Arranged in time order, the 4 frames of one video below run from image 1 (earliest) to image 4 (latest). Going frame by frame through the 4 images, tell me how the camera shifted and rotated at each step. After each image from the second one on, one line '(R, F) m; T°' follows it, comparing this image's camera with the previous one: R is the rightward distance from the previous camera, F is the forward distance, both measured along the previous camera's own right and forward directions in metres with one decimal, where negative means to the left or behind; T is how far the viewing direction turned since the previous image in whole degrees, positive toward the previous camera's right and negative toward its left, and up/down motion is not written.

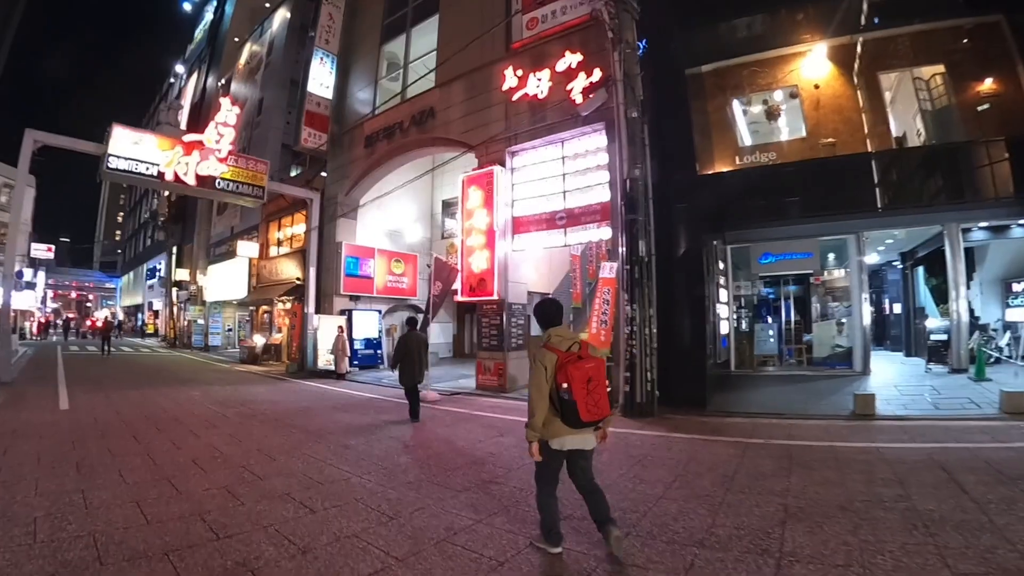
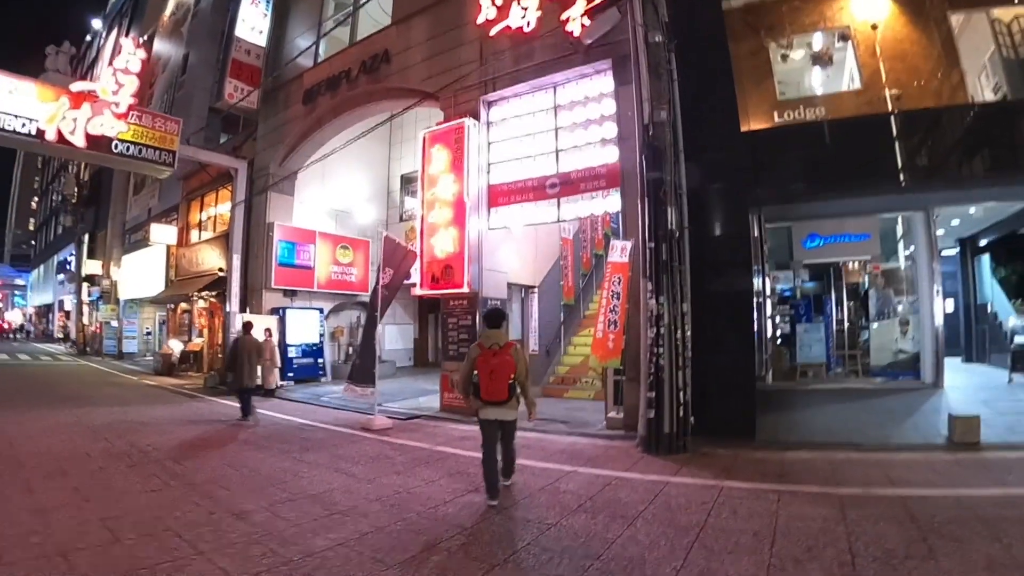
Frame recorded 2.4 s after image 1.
(-0.1, +2.6) m; +2°
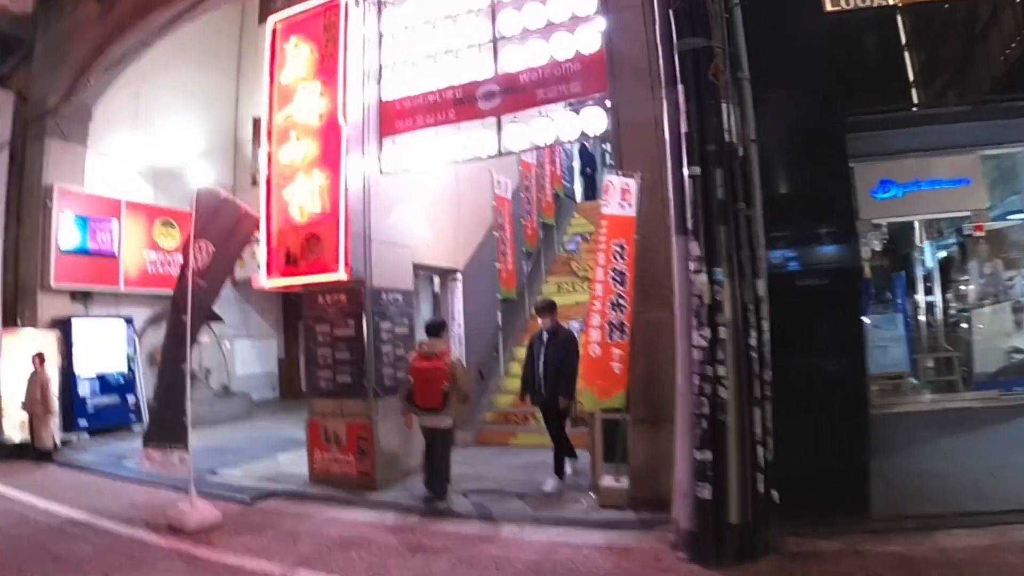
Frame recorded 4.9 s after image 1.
(-0.1, +3.4) m; +6°
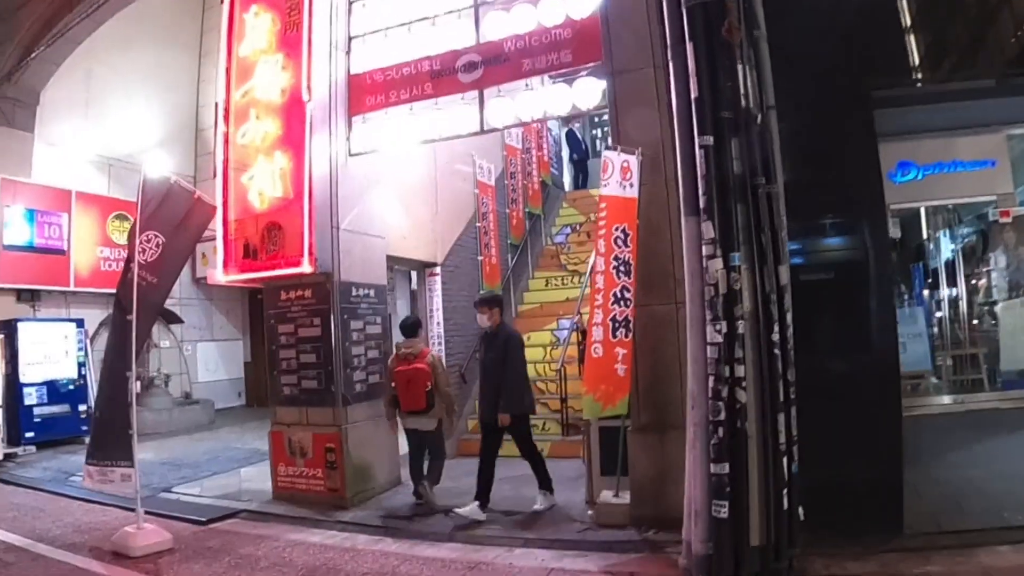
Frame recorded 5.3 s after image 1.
(0.0, +0.5) m; +1°
